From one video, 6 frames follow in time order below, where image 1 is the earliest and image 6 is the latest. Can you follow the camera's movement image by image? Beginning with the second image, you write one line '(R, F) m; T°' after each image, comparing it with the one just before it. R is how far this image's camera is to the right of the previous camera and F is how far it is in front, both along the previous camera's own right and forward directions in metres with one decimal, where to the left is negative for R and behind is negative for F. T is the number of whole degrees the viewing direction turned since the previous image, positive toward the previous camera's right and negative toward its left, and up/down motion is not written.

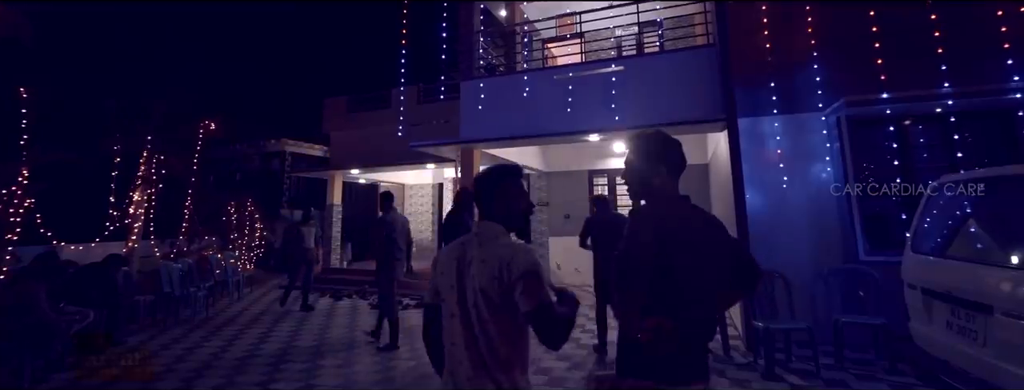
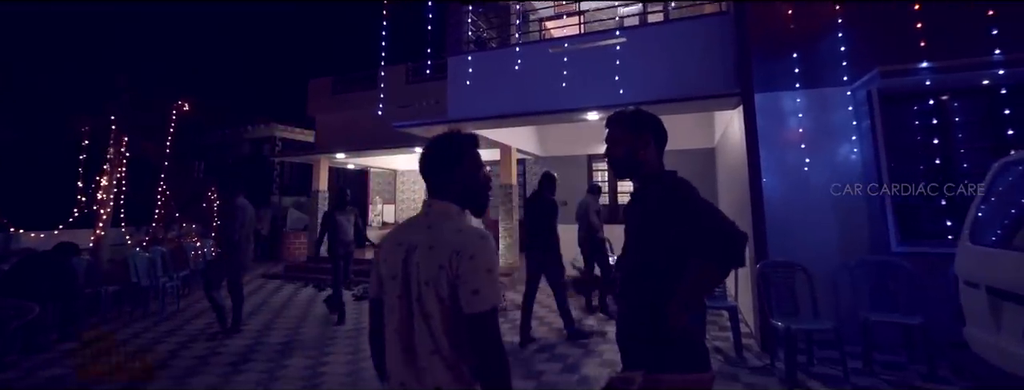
(+0.1, +0.6) m; 0°
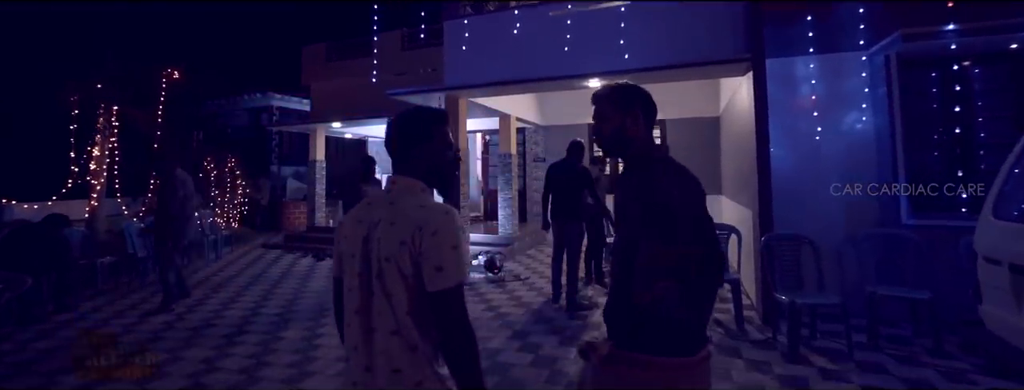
(0.0, +0.2) m; 0°
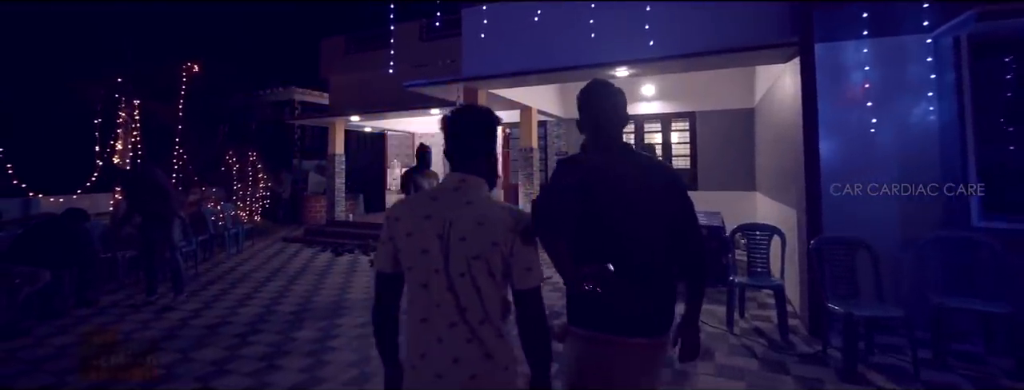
(0.0, +0.3) m; -3°
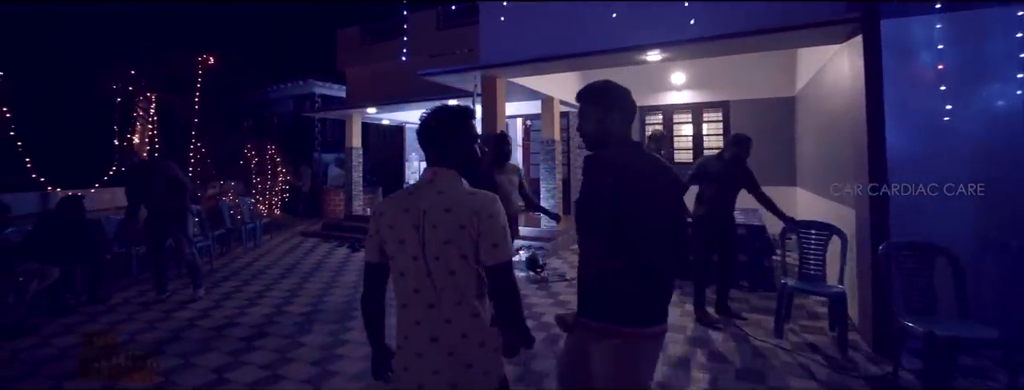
(0.0, +0.4) m; -3°
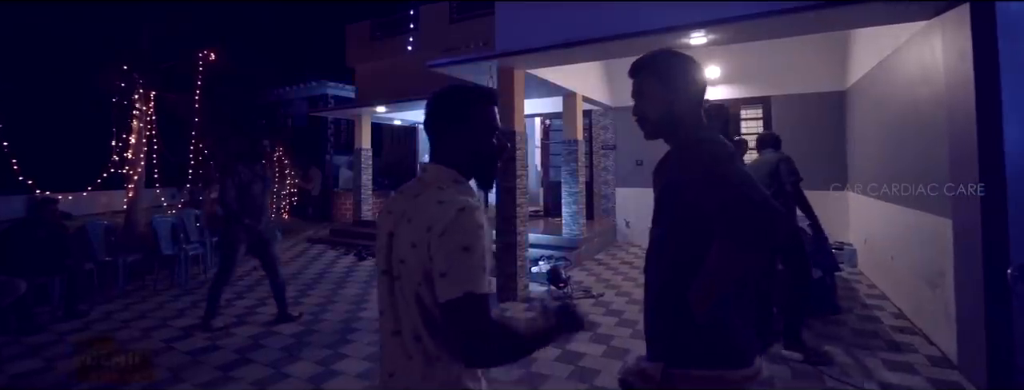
(-0.1, +0.7) m; -2°
